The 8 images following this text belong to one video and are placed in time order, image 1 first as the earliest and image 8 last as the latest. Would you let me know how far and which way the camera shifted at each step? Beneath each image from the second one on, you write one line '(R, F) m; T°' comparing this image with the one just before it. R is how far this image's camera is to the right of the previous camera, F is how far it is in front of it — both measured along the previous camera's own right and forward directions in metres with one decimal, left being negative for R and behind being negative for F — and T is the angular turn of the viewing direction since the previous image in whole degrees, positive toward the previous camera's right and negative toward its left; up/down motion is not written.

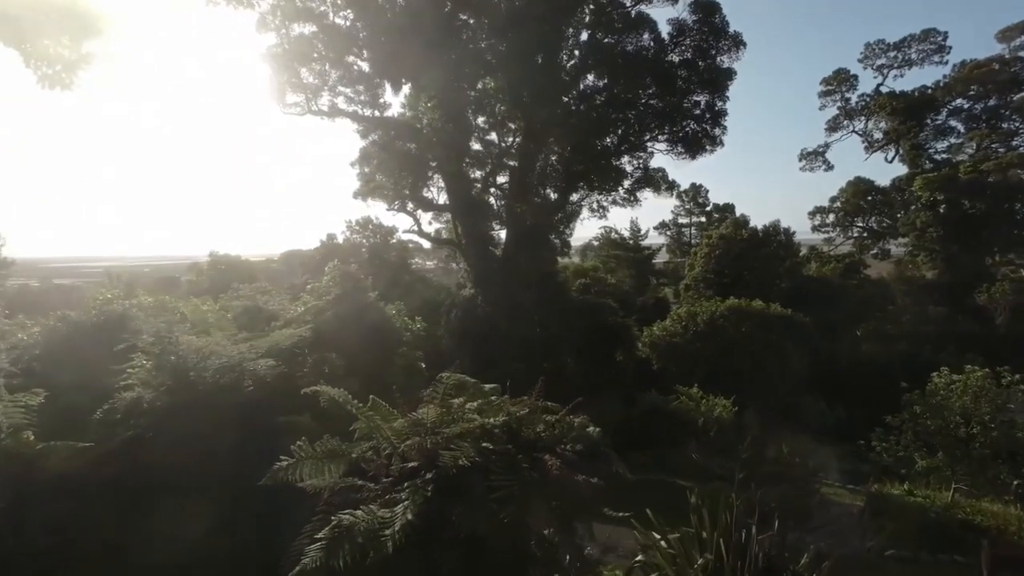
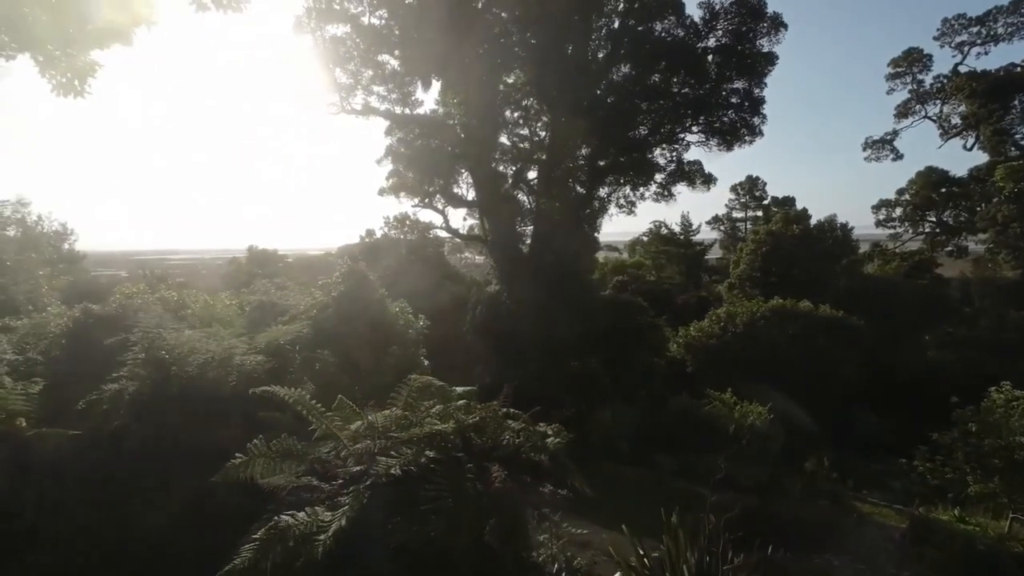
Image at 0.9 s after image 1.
(+0.7, +0.2) m; -6°
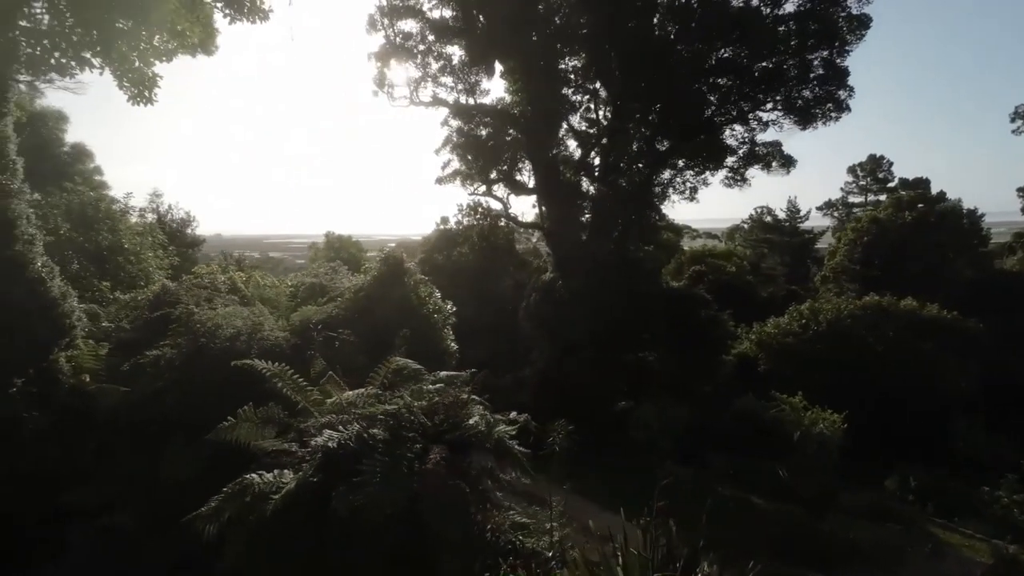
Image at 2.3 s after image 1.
(+1.1, +0.1) m; -11°
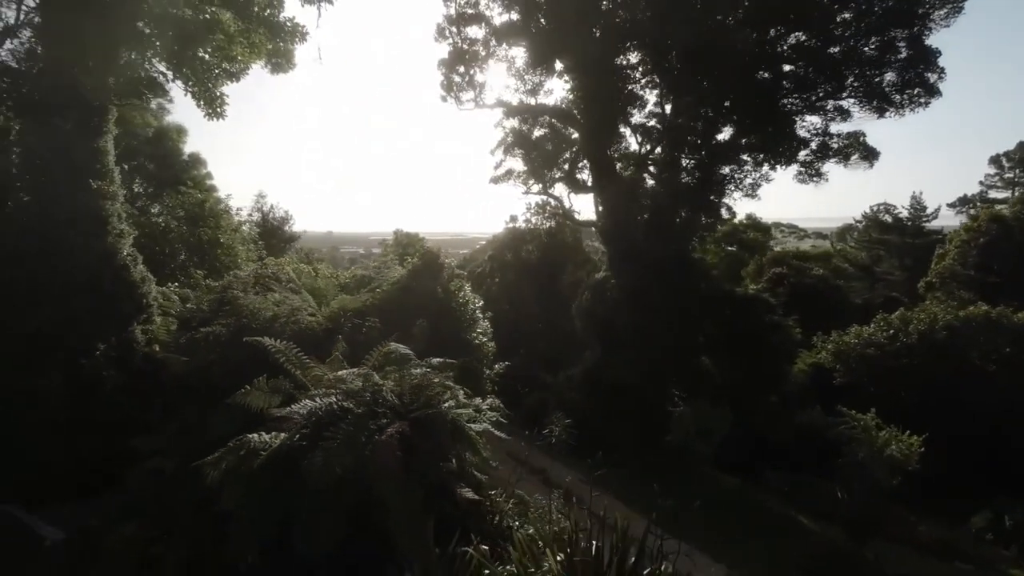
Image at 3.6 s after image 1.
(+1.1, -0.1) m; -11°
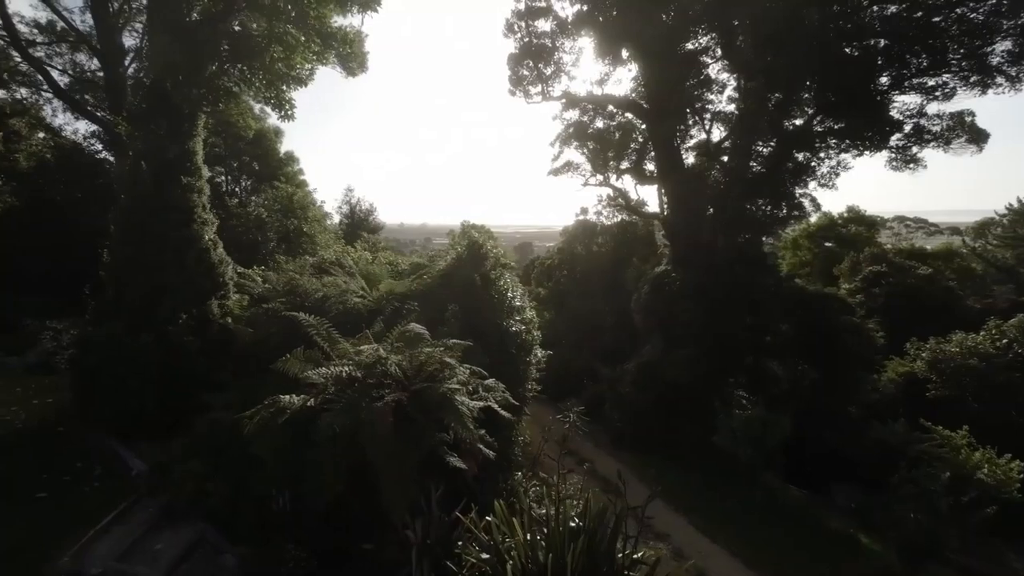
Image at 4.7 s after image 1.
(+0.9, -0.2) m; -10°
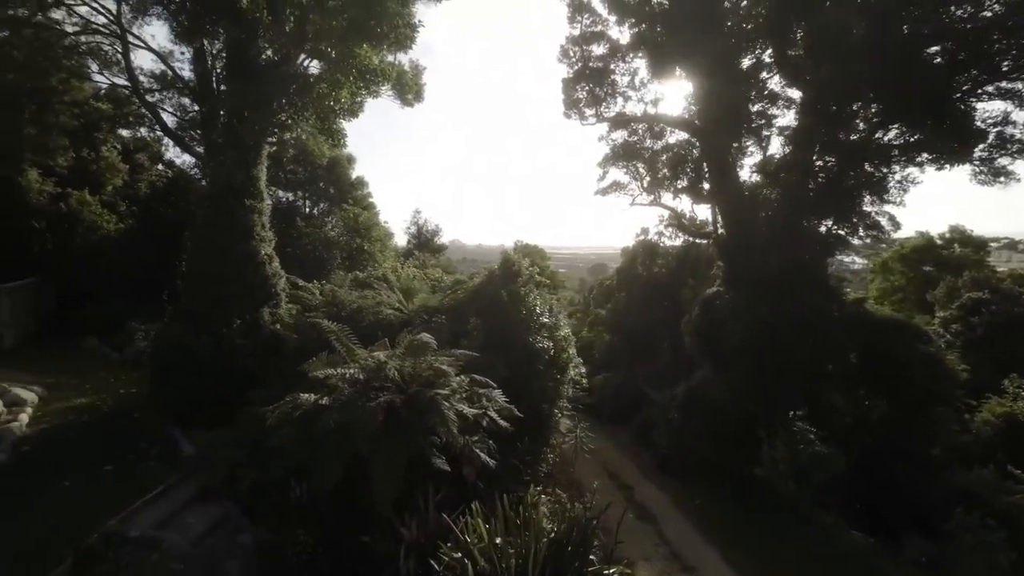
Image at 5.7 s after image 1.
(+0.9, -0.1) m; -9°
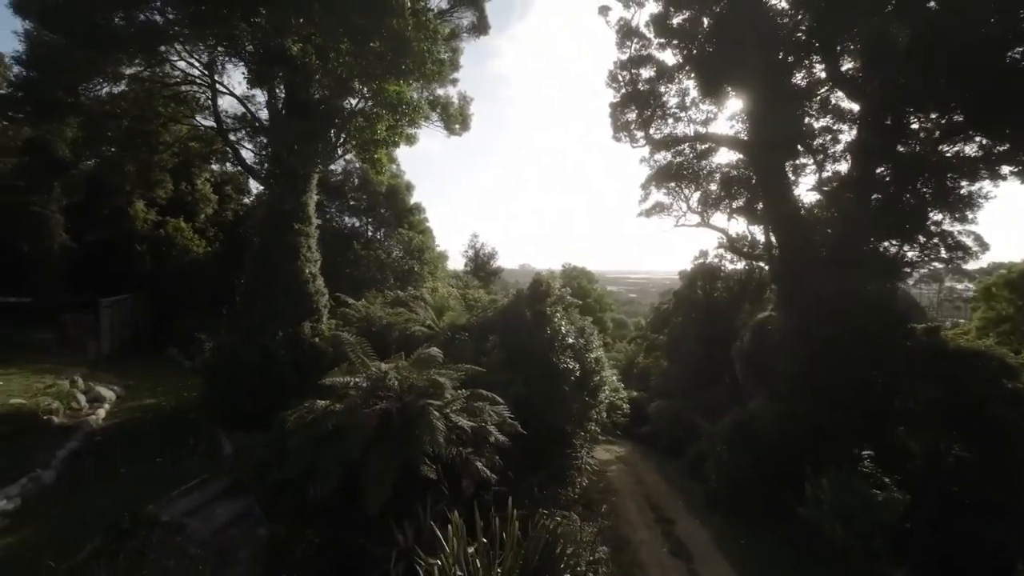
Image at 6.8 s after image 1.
(+0.8, -0.1) m; -8°
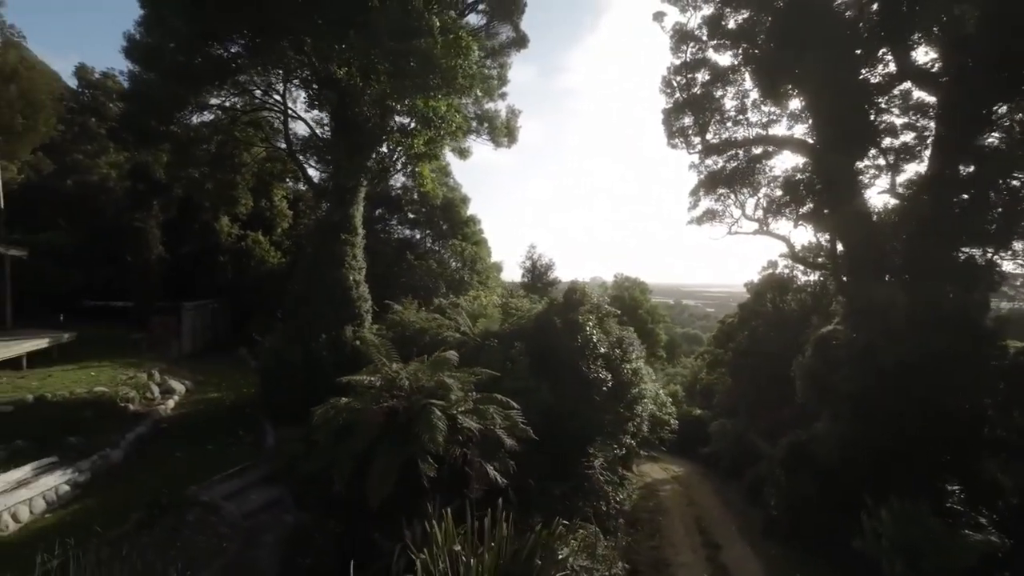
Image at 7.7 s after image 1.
(+0.7, 0.0) m; -8°
